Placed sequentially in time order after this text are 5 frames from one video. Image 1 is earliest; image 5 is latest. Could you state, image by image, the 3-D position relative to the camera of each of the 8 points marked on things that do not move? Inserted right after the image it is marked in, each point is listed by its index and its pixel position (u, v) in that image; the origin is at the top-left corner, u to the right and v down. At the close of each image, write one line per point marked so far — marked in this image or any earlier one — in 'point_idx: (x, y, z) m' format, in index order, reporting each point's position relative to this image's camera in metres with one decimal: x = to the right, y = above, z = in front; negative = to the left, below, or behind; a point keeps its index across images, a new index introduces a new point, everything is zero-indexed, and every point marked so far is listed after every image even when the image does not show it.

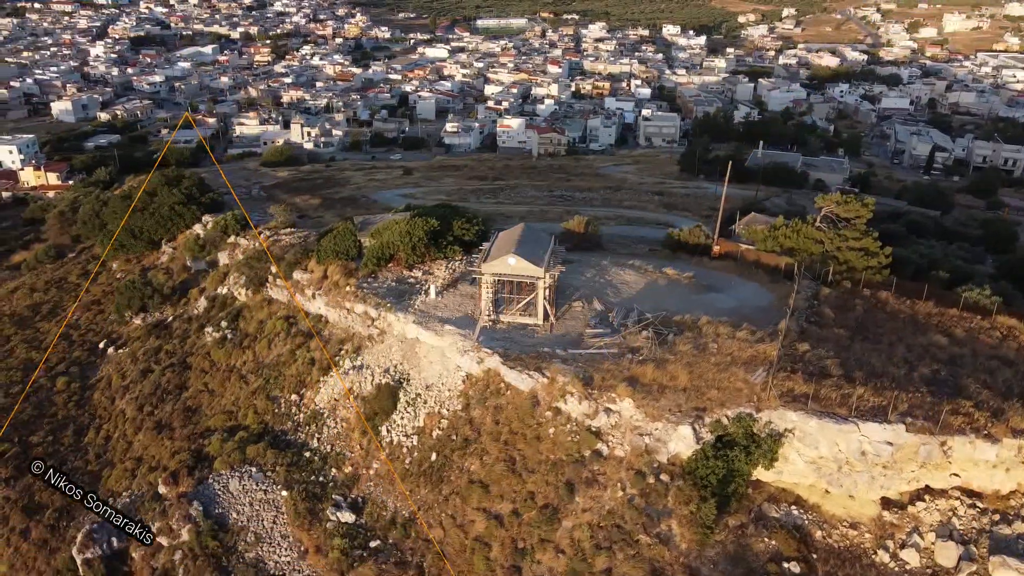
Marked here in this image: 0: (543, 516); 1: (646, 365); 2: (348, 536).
0: (+0.5, -4.3, +14.9) m
1: (+2.8, -1.6, +17.0) m
2: (-3.3, -5.0, +15.9) m
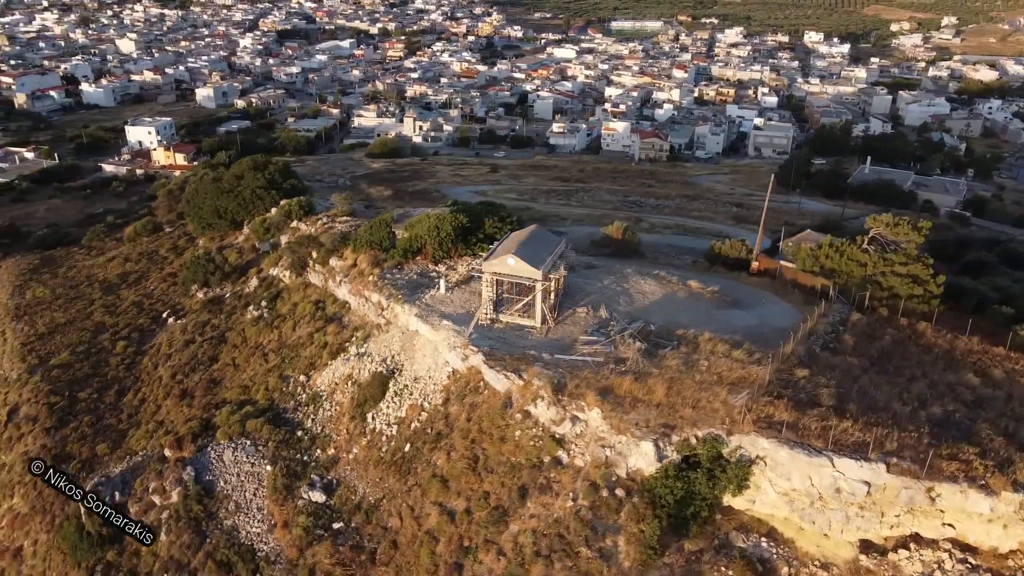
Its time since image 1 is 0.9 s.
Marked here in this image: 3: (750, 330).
0: (-0.4, -4.3, +14.9) m
1: (+2.3, -1.8, +16.6) m
2: (-4.1, -4.7, +16.4) m
3: (+6.0, -1.1, +19.7) m
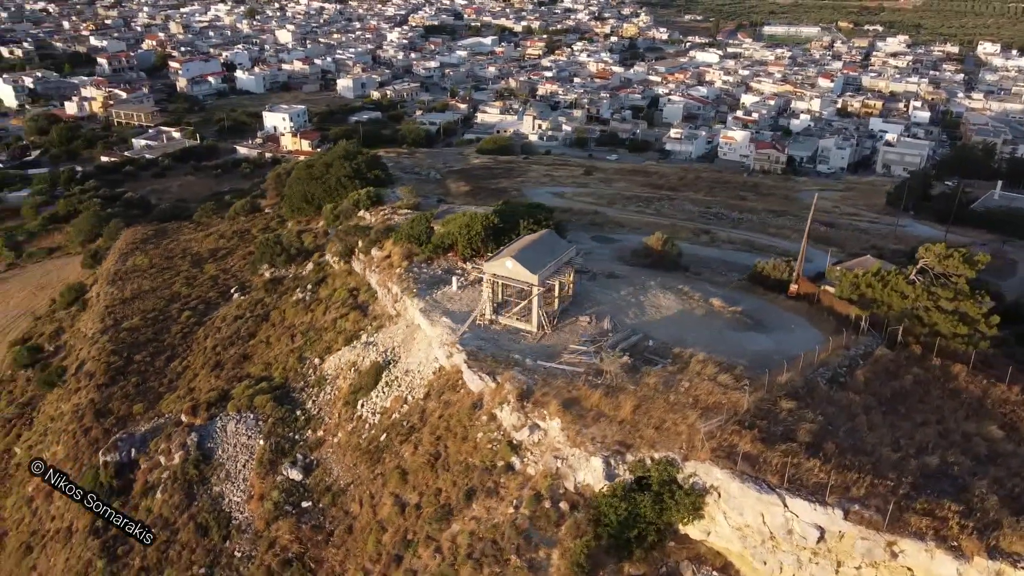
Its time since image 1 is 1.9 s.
0: (-1.4, -4.3, +15.1) m
1: (+1.7, -2.1, +16.3) m
2: (-4.9, -4.4, +17.2) m
3: (+5.8, -1.6, +18.7) m
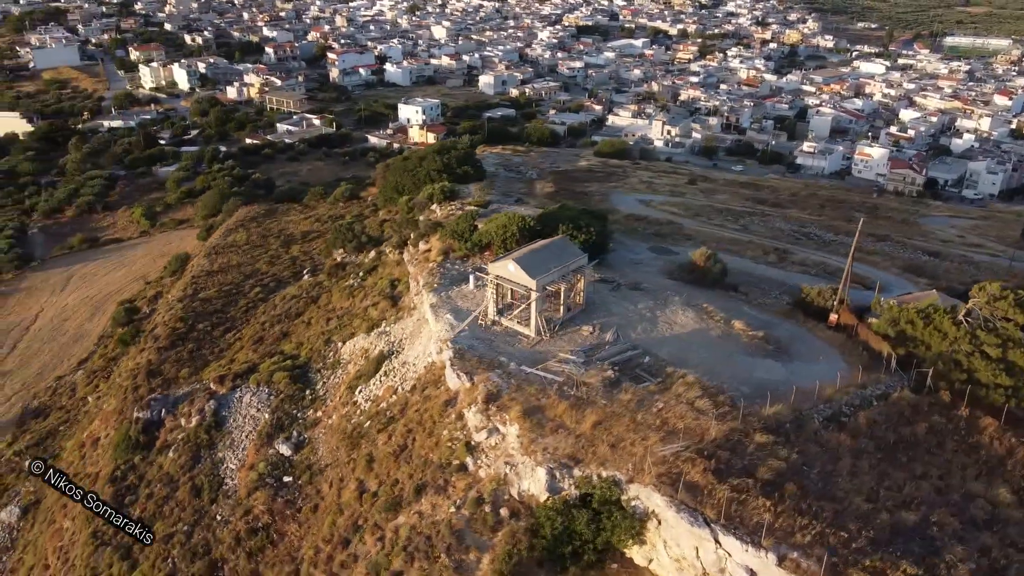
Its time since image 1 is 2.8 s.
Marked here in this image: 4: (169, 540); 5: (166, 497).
0: (-2.4, -4.2, +15.5) m
1: (+1.1, -2.3, +16.1) m
2: (-5.5, -4.0, +18.1) m
3: (+5.6, -2.2, +17.8) m
4: (-7.5, -5.5, +17.2) m
5: (-8.1, -4.9, +18.6) m
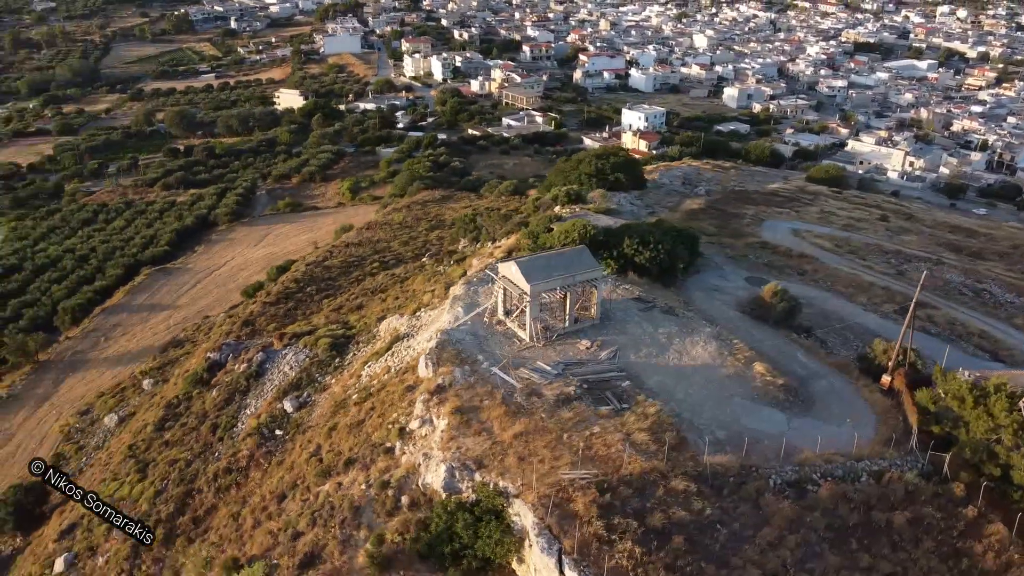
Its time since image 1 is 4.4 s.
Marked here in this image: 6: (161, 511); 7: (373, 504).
0: (-3.9, -3.7, +16.4) m
1: (-0.1, -2.4, +16.0) m
2: (-6.0, -3.2, +19.8) m
3: (+4.6, -3.0, +16.2) m
4: (-8.3, -4.3, +19.5) m
5: (-8.5, -3.7, +21.1) m
6: (-7.9, -5.0, +17.7) m
7: (-2.6, -4.0, +14.9) m
